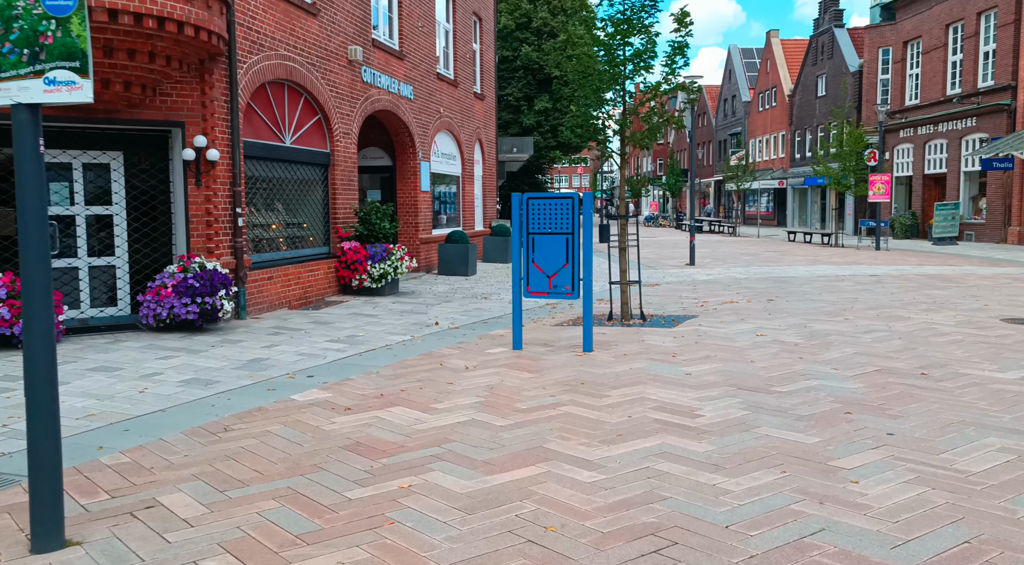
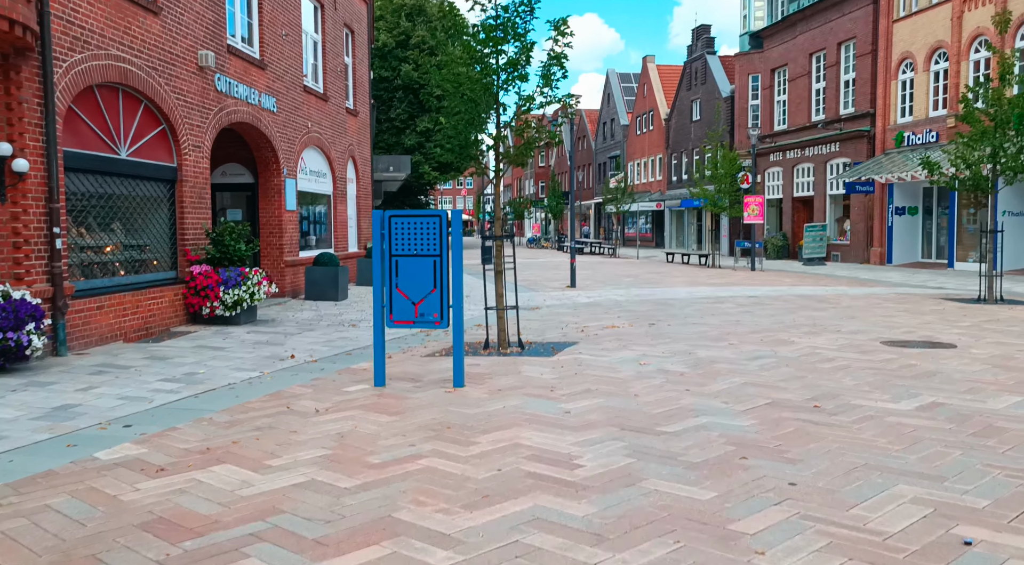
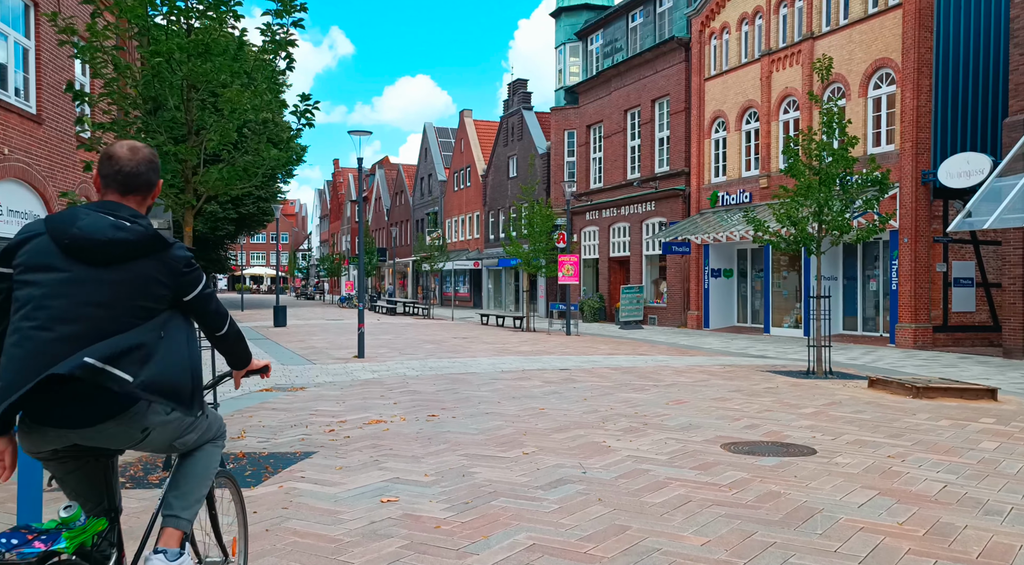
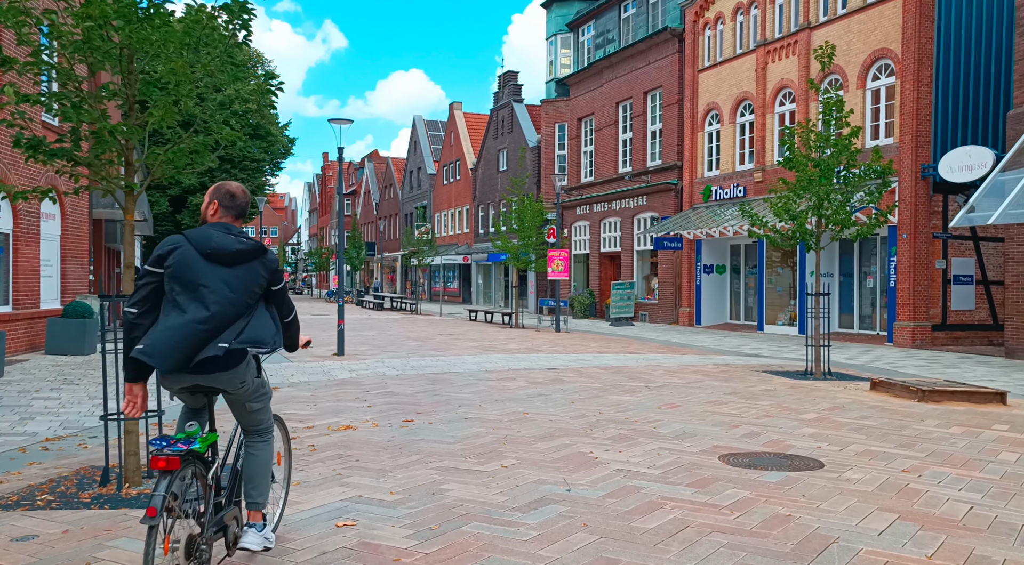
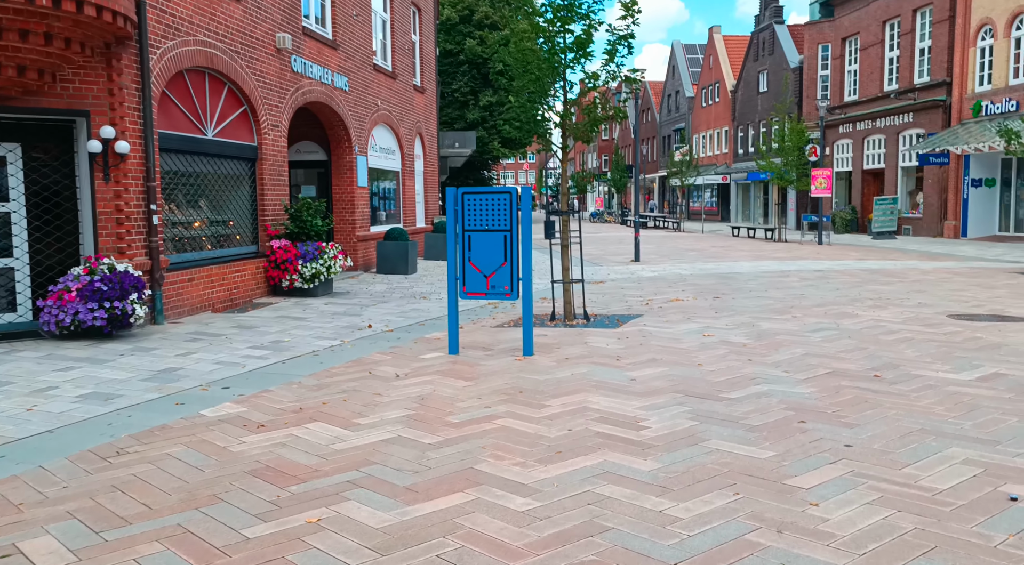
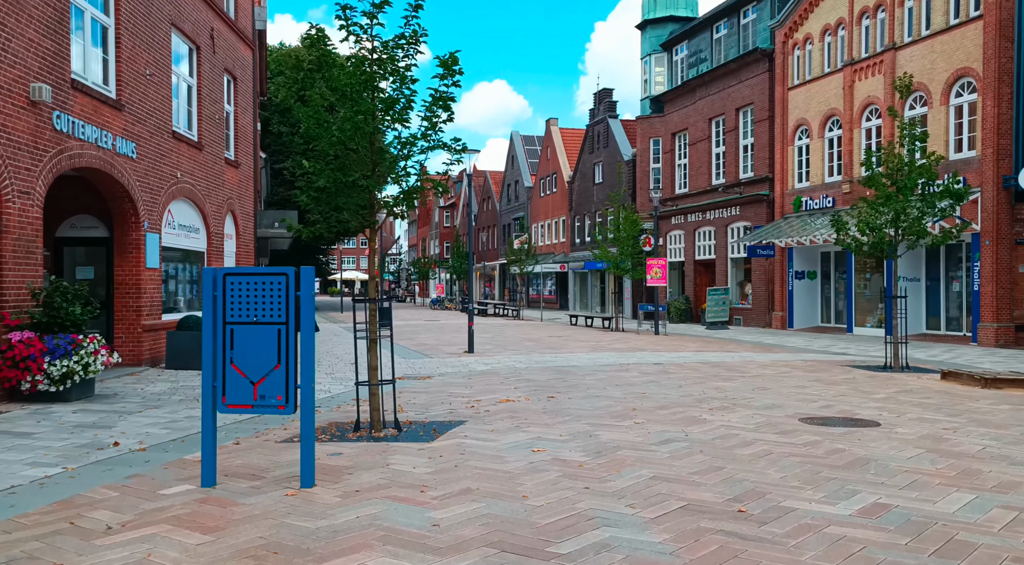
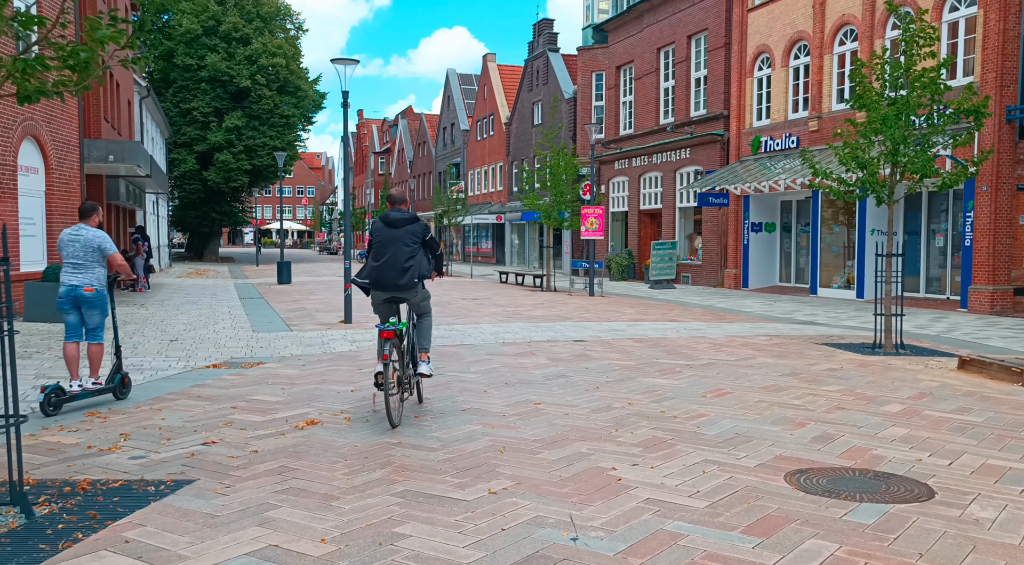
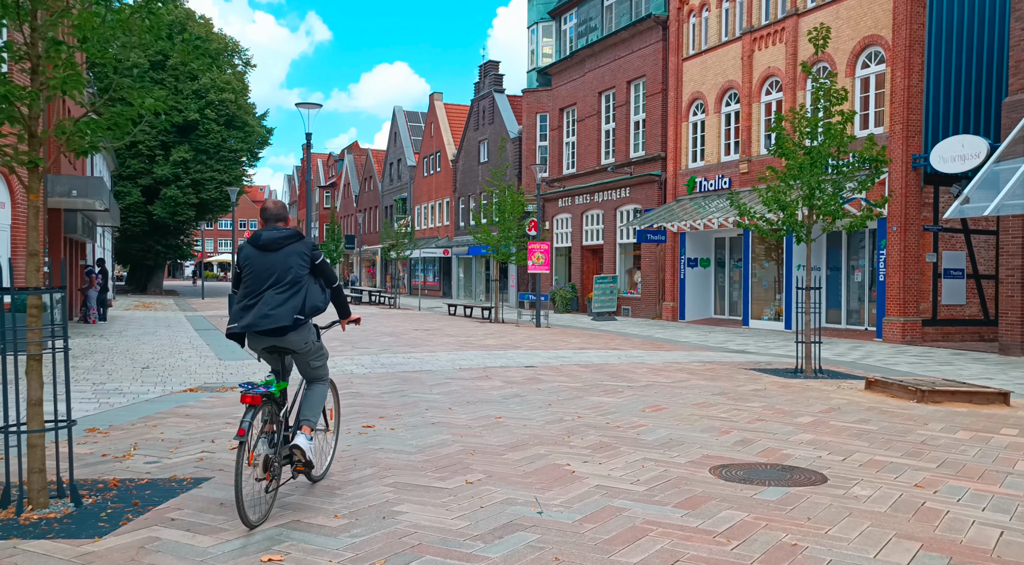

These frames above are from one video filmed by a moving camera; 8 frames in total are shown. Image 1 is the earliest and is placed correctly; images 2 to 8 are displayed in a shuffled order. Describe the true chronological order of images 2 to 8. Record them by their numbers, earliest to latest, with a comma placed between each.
5, 2, 6, 3, 4, 8, 7
